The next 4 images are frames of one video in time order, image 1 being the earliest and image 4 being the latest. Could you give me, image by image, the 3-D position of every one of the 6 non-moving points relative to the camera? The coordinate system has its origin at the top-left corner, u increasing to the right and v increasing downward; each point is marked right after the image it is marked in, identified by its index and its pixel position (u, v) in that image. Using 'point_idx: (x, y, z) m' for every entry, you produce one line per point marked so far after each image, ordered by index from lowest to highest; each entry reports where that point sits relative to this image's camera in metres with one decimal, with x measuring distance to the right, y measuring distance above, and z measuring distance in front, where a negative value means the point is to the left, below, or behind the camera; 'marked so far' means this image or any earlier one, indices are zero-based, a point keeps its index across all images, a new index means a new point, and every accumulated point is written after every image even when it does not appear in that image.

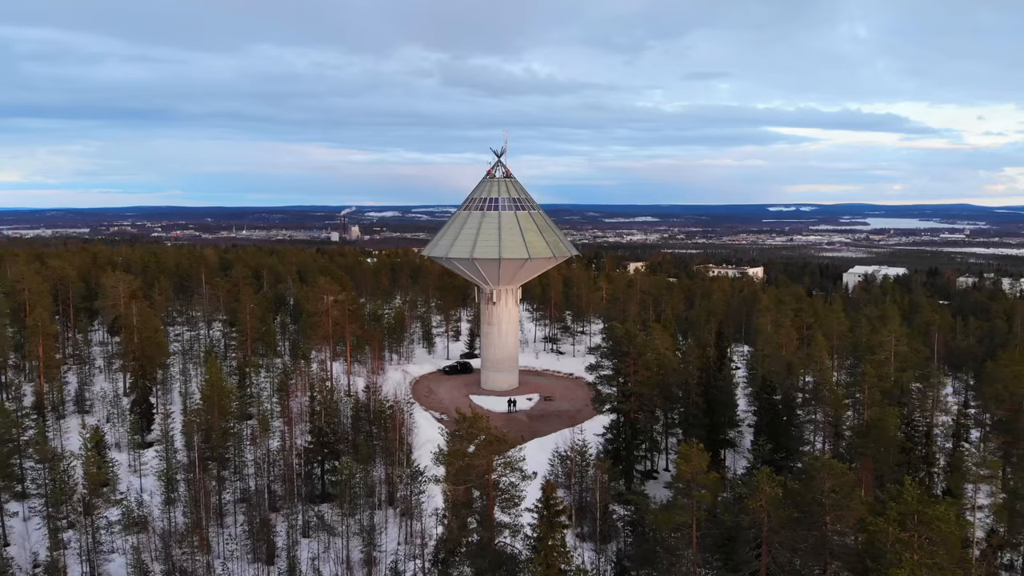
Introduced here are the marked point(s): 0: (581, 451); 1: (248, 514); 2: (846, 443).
0: (+1.9, -4.5, +17.7) m
1: (-7.8, -6.7, +19.1) m
2: (+9.1, -4.3, +17.7) m
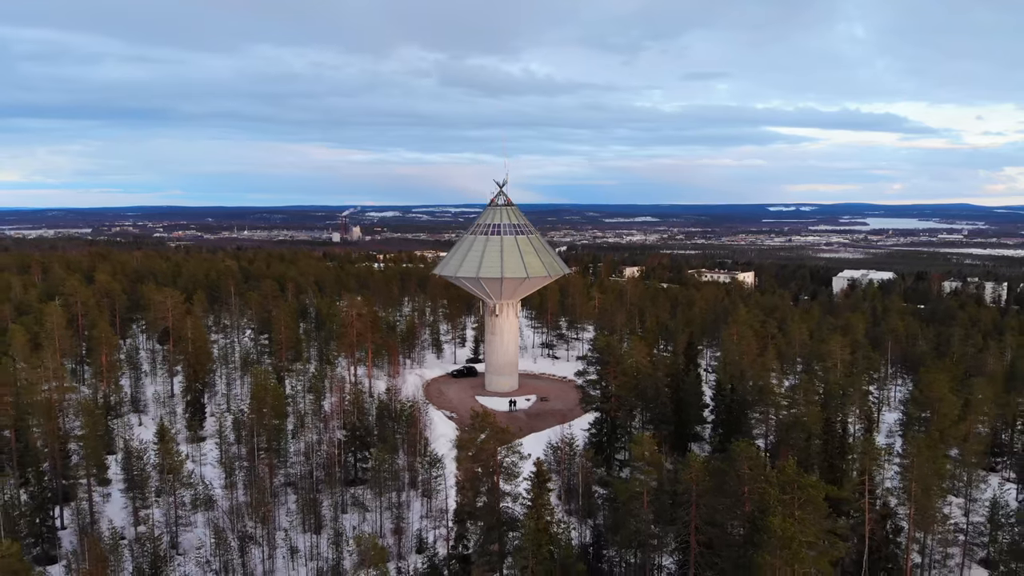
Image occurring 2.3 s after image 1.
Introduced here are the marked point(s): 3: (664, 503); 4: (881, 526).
0: (+2.0, -5.3, +22.0) m
1: (-7.7, -7.5, +23.4) m
2: (+9.2, -5.0, +21.9) m
3: (+3.9, -5.5, +16.5) m
4: (+10.7, -6.9, +18.7) m
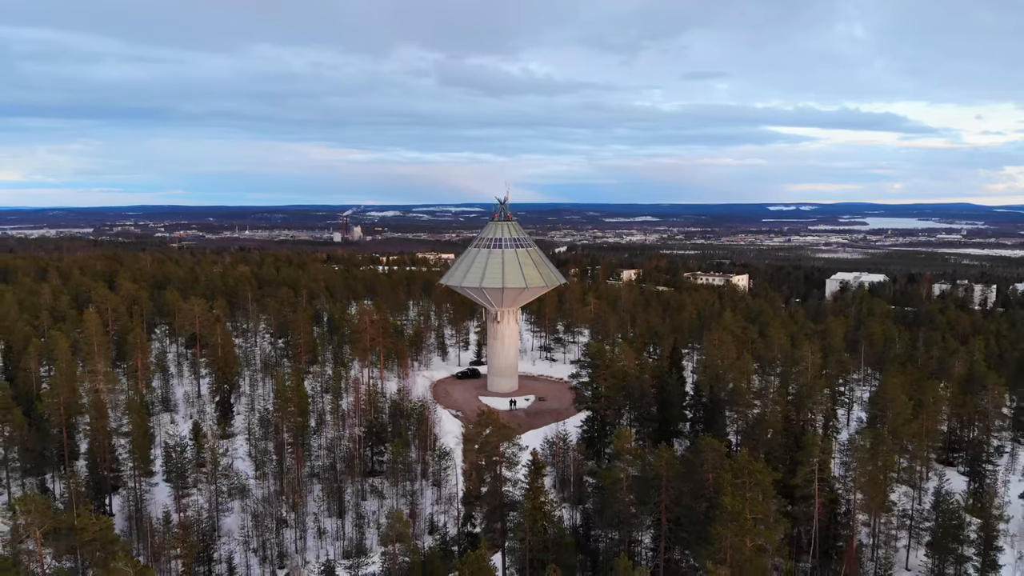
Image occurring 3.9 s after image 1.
0: (+2.0, -5.8, +25.0) m
1: (-7.7, -8.0, +26.4) m
2: (+9.2, -5.6, +24.9) m
3: (+3.9, -6.1, +19.5) m
4: (+10.7, -7.4, +21.6) m
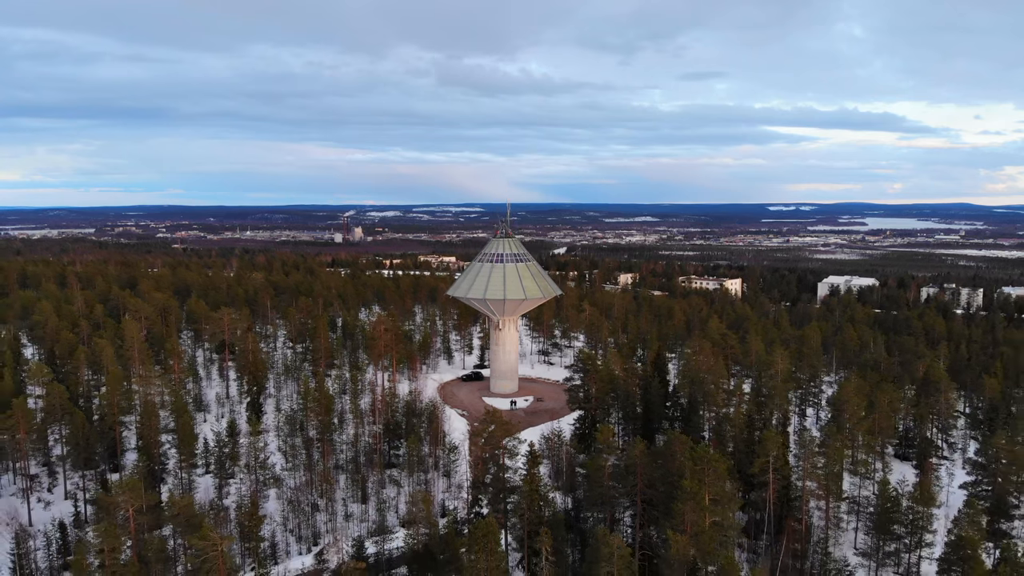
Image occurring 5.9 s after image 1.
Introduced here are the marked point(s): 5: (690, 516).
0: (+2.0, -6.5, +28.7) m
1: (-7.7, -8.7, +30.1) m
2: (+9.2, -6.3, +28.6) m
3: (+4.0, -6.8, +23.2) m
4: (+10.7, -8.1, +25.4) m
5: (+5.5, -7.1, +19.9) m
